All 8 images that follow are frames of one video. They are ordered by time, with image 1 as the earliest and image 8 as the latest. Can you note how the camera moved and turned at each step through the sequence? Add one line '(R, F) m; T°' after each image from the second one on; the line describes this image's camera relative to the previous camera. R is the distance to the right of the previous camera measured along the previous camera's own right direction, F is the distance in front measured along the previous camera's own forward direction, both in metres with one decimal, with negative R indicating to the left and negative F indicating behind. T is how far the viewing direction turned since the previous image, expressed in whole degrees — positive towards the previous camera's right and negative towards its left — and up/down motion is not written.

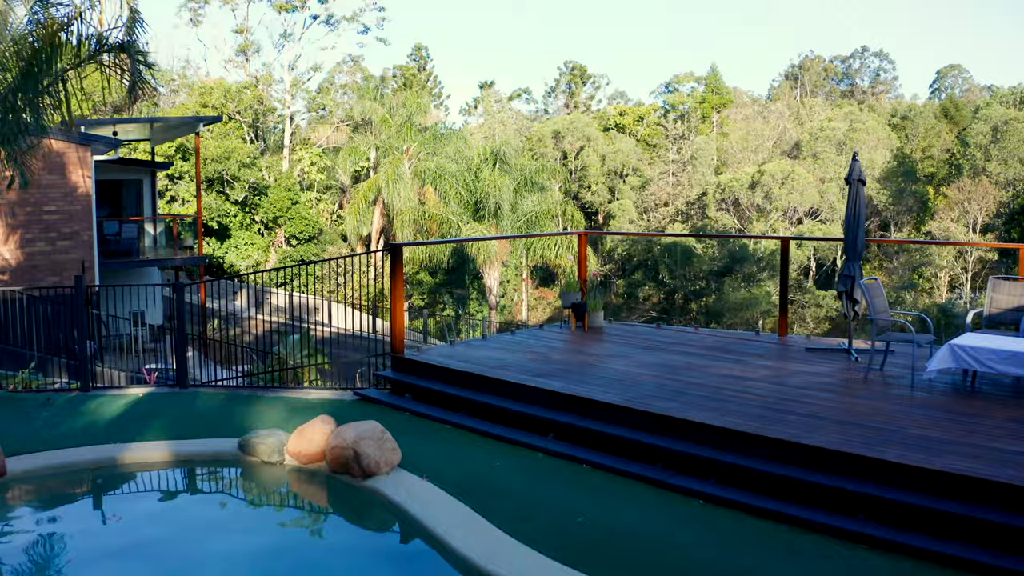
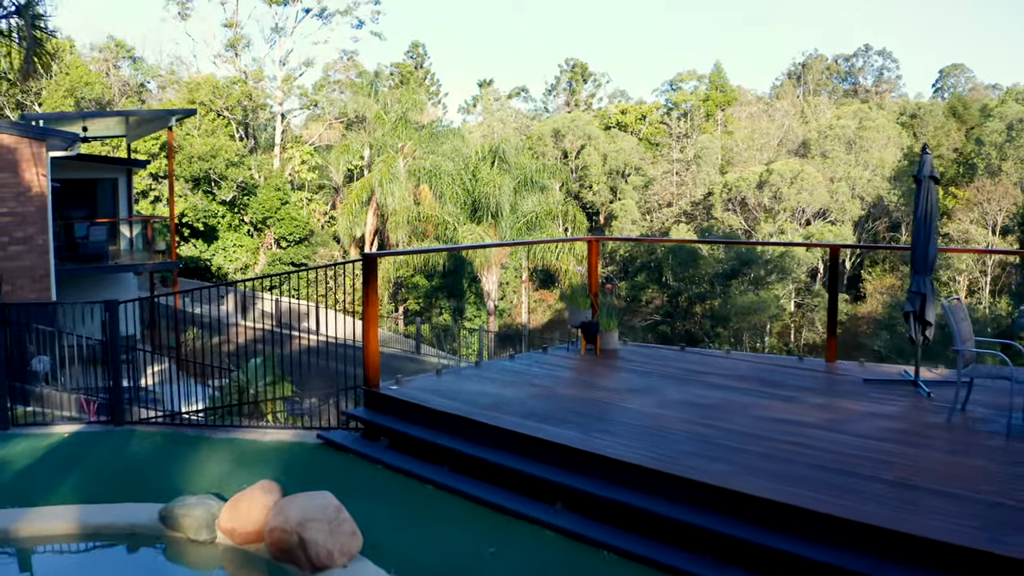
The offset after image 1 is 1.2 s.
(0.0, +0.9) m; 0°
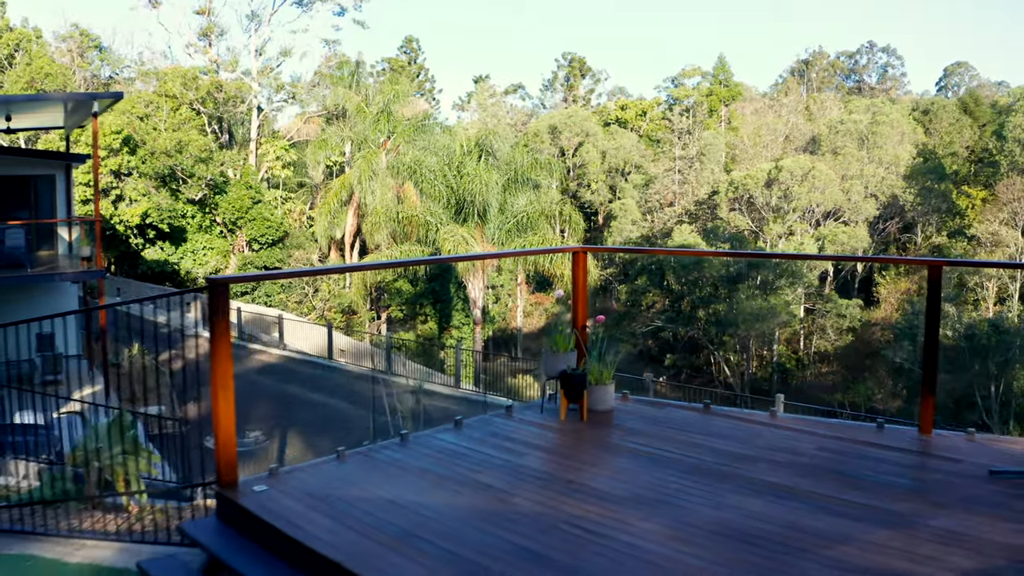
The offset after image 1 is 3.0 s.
(+0.2, +1.5) m; 0°
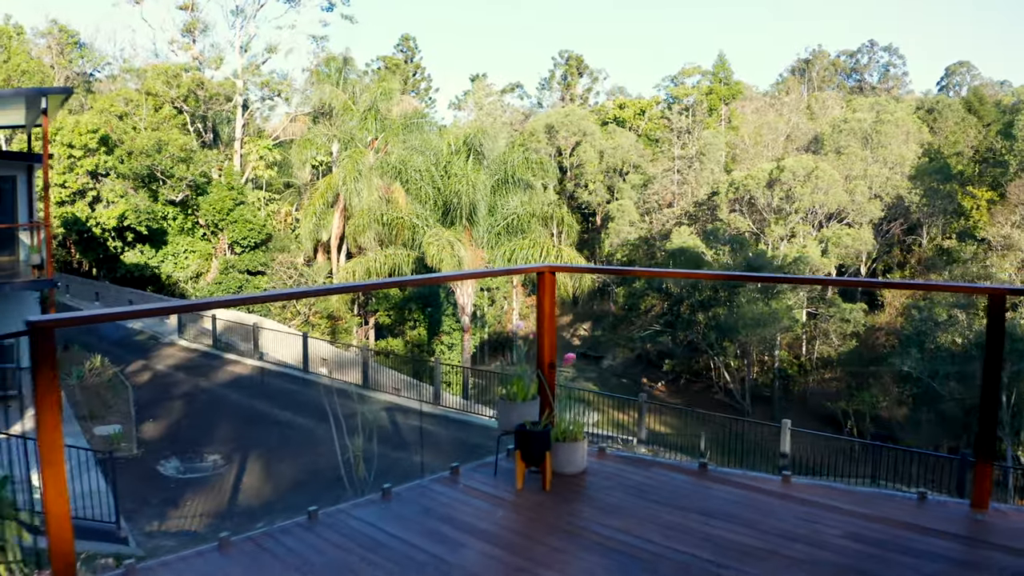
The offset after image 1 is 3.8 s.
(+0.2, +0.7) m; 0°
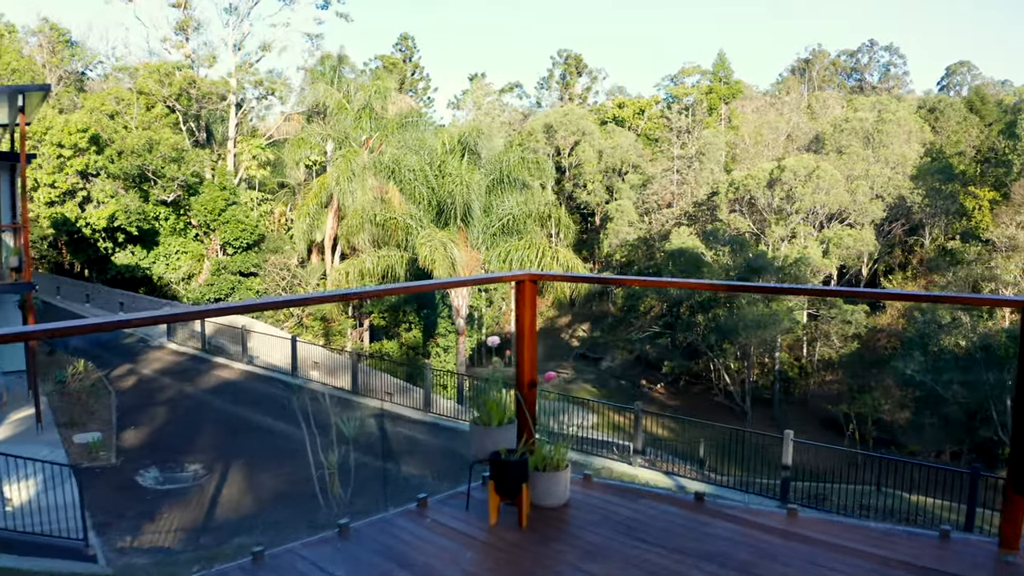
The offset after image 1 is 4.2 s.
(+0.1, +0.3) m; 0°
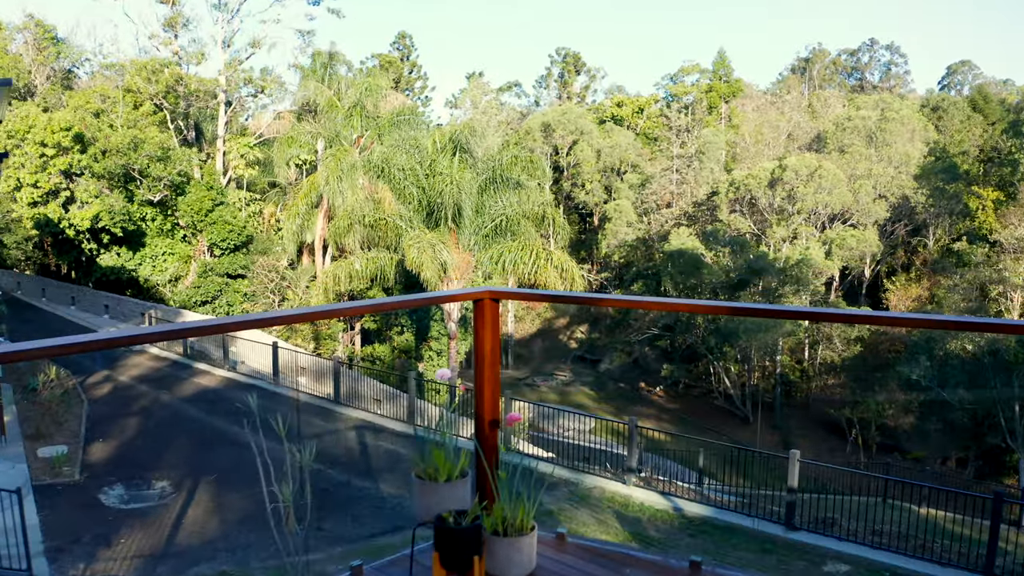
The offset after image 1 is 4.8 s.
(+0.1, +0.5) m; 0°
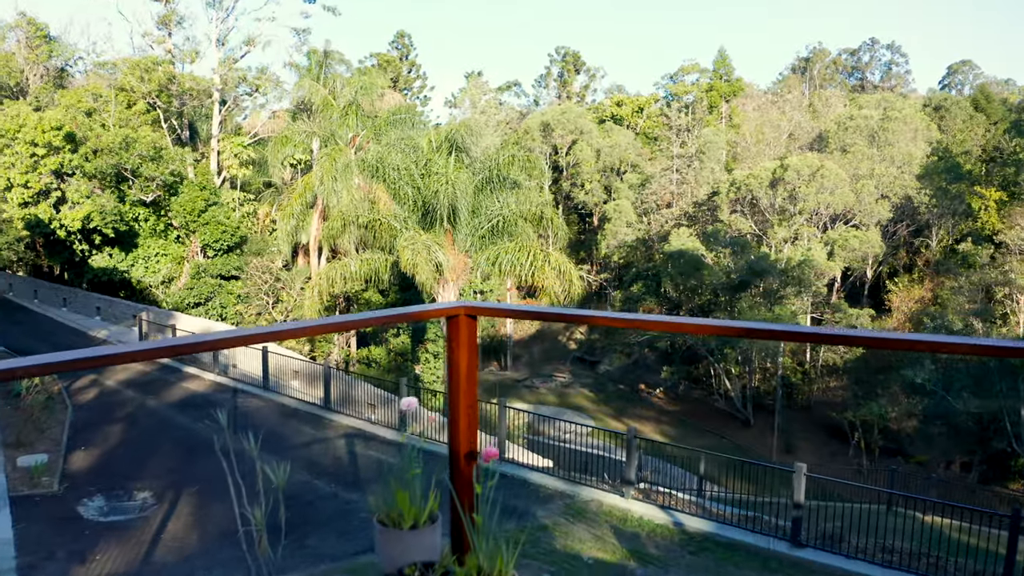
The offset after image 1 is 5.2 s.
(+0.1, +0.3) m; 0°
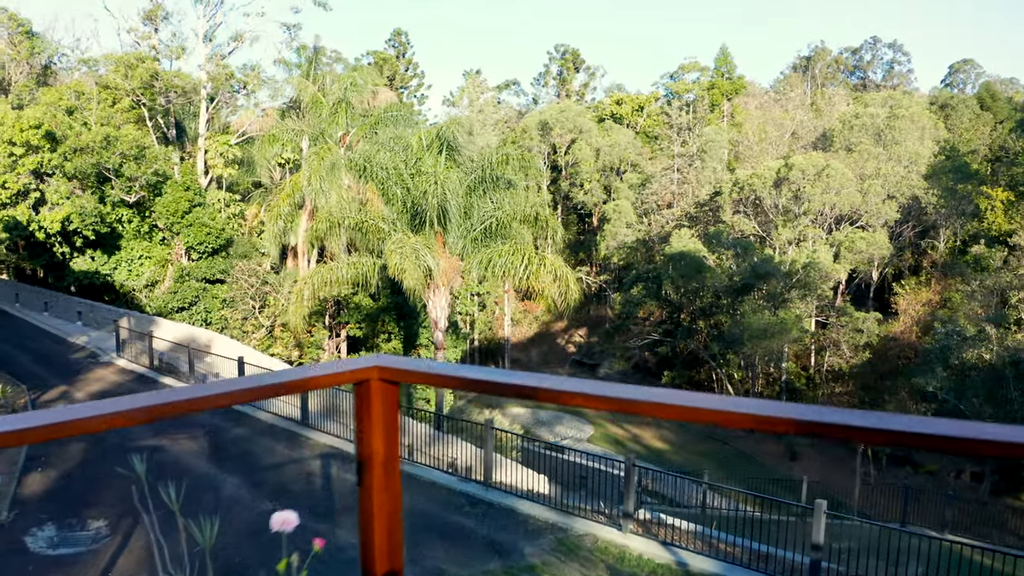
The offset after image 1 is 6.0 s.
(+0.1, +0.6) m; 0°
